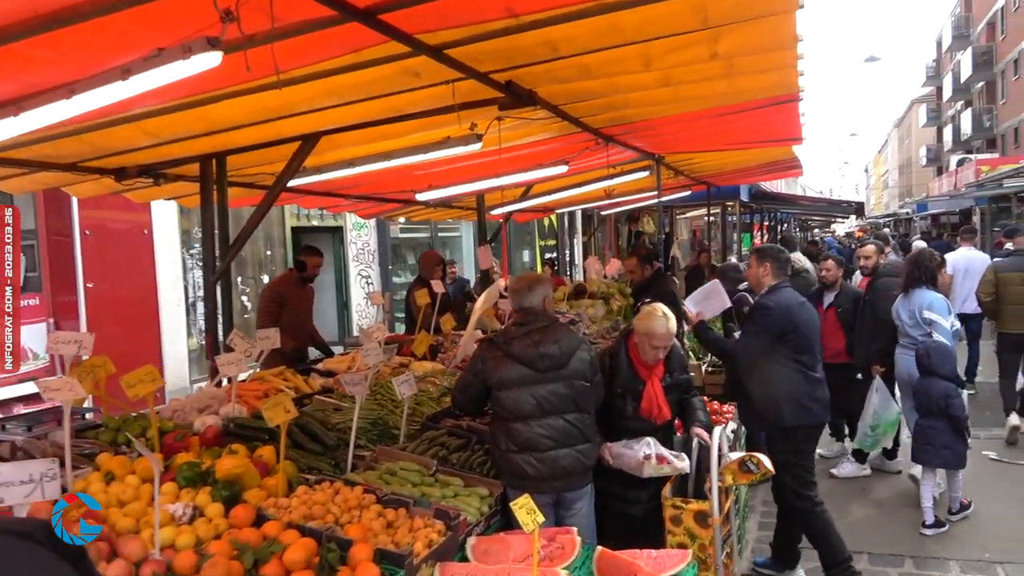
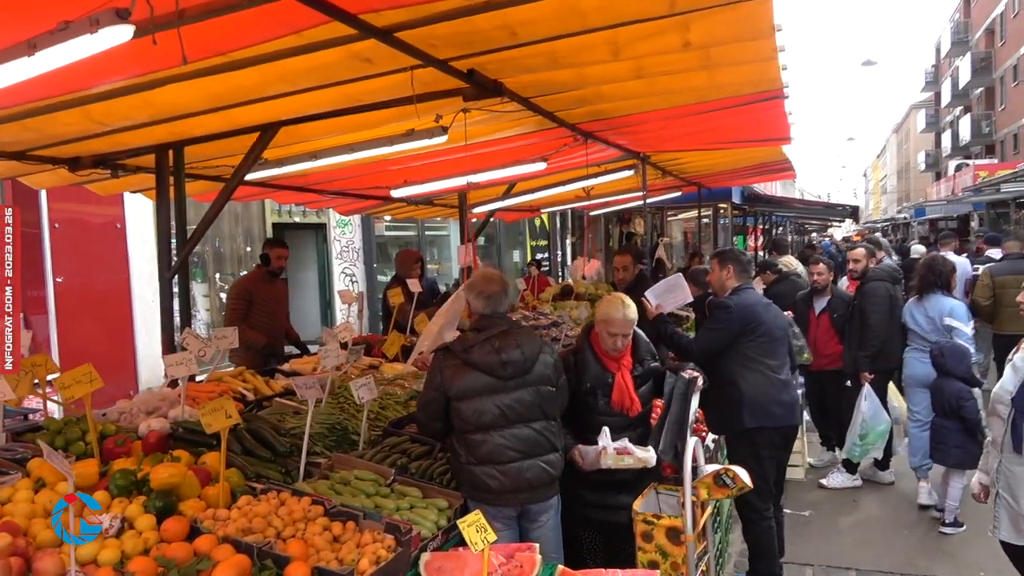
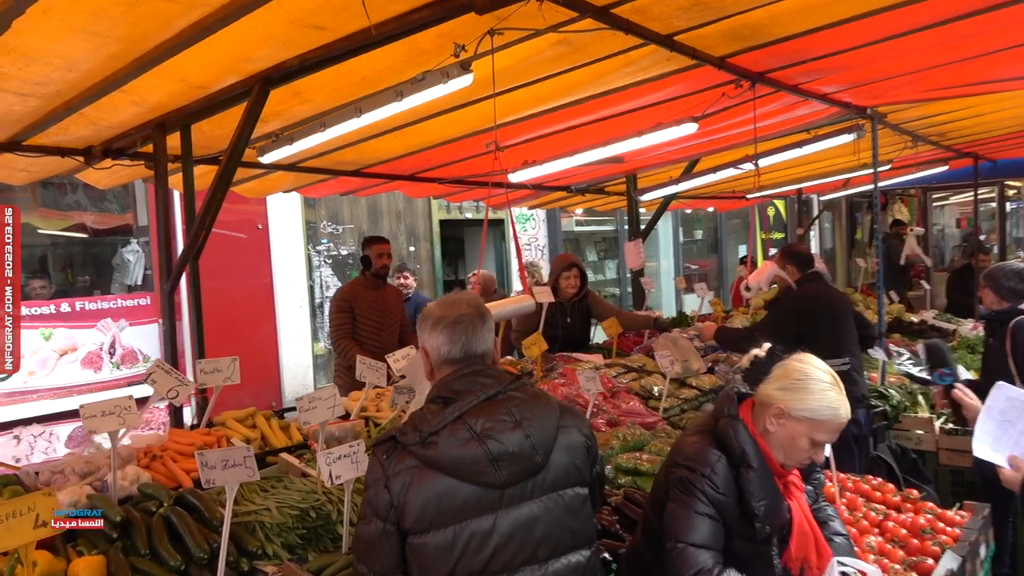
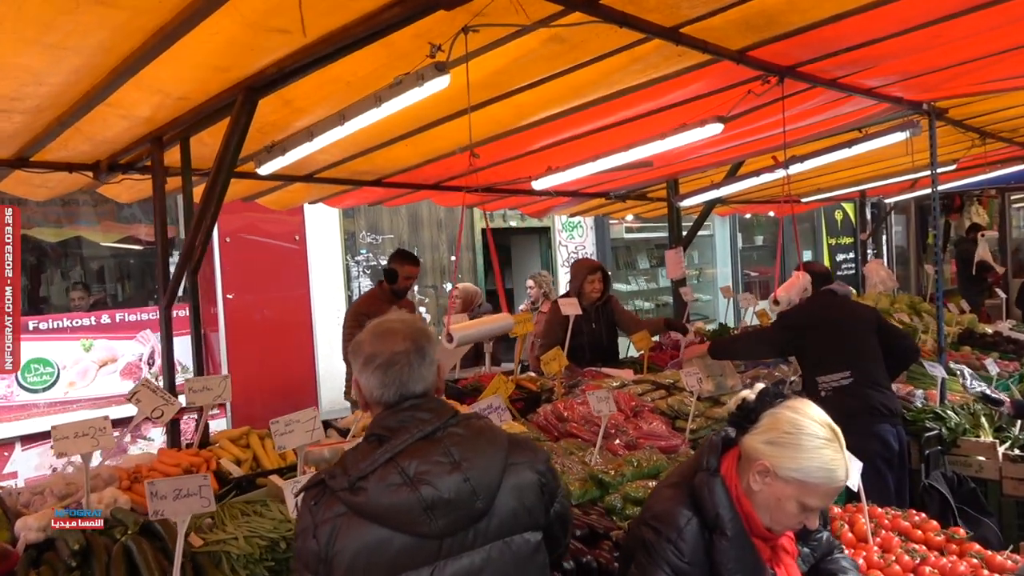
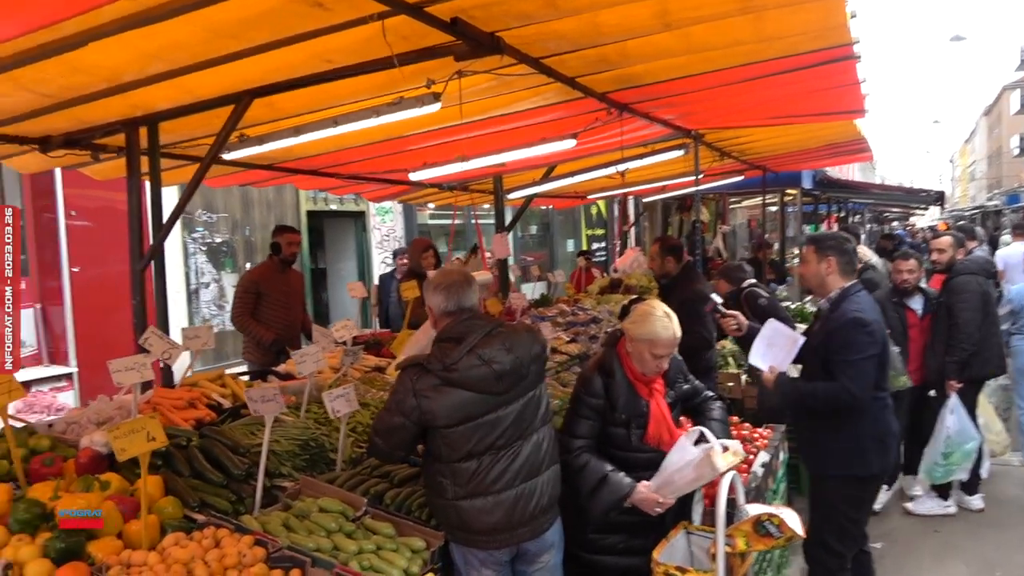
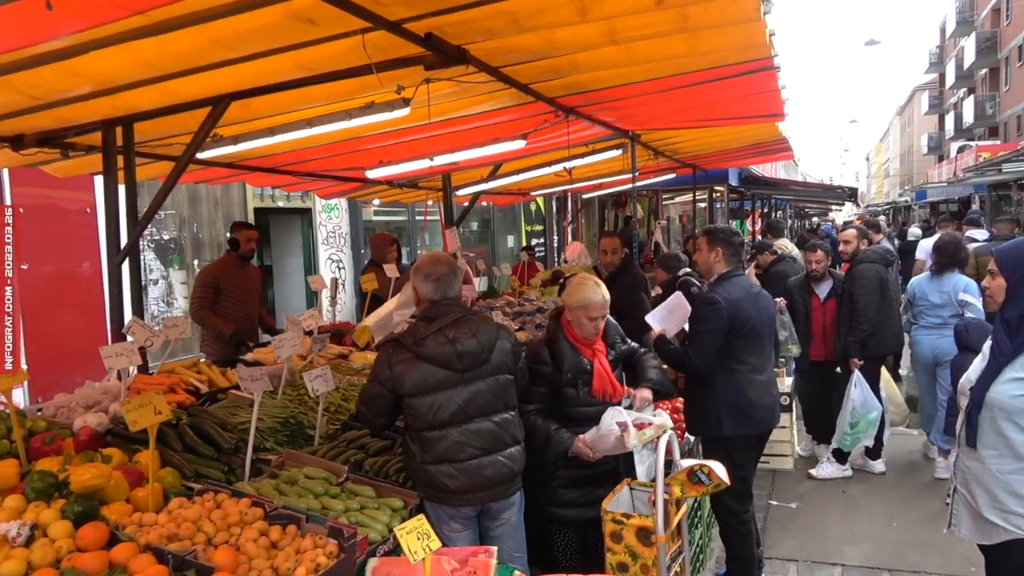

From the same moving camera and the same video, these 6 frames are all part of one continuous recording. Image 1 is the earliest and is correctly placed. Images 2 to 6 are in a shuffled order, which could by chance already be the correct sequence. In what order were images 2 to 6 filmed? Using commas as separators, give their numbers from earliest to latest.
2, 6, 5, 3, 4
